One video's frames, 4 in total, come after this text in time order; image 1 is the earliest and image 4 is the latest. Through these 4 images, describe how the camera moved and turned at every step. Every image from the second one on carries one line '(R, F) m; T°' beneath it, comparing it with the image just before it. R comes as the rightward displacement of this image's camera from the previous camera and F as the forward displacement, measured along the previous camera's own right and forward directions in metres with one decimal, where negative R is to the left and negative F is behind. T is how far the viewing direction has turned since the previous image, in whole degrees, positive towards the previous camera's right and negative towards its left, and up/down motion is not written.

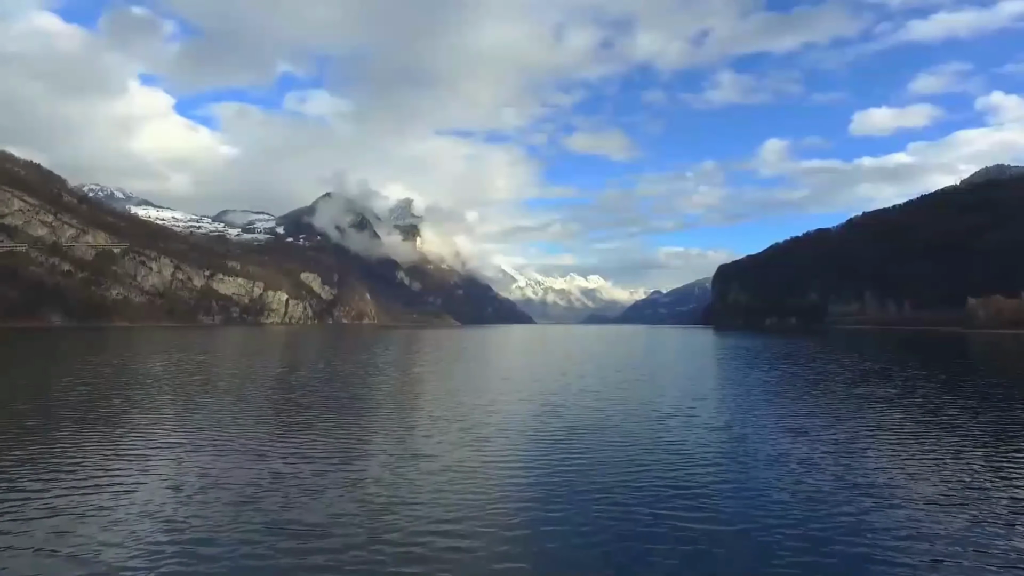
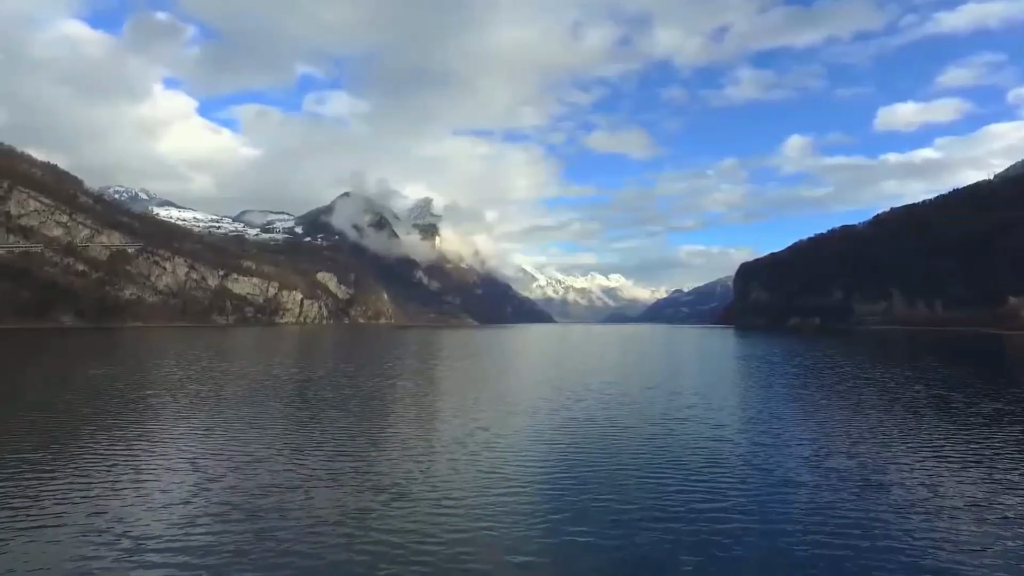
(+0.7, +1.7) m; -2°
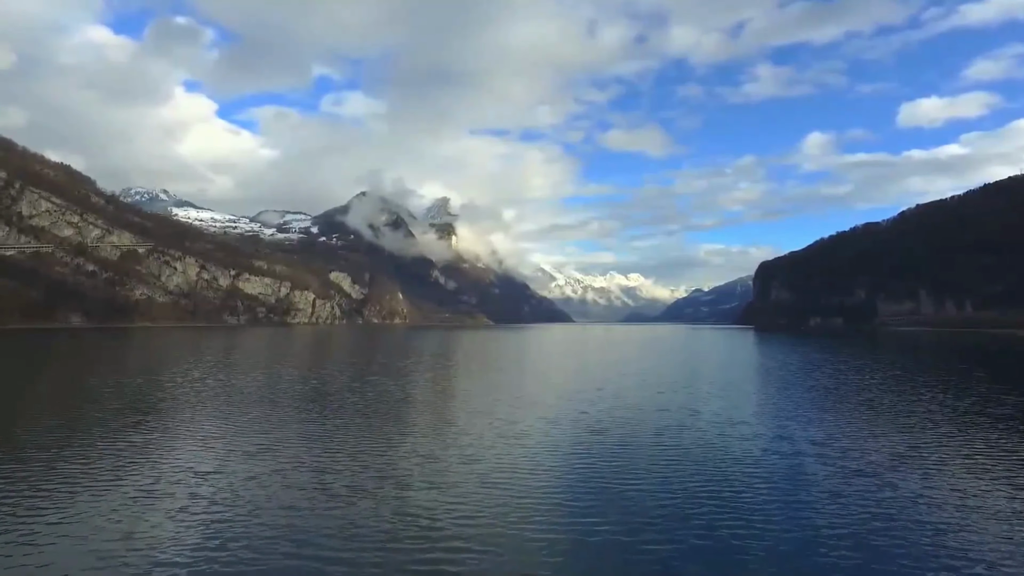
(+0.7, +1.9) m; -1°
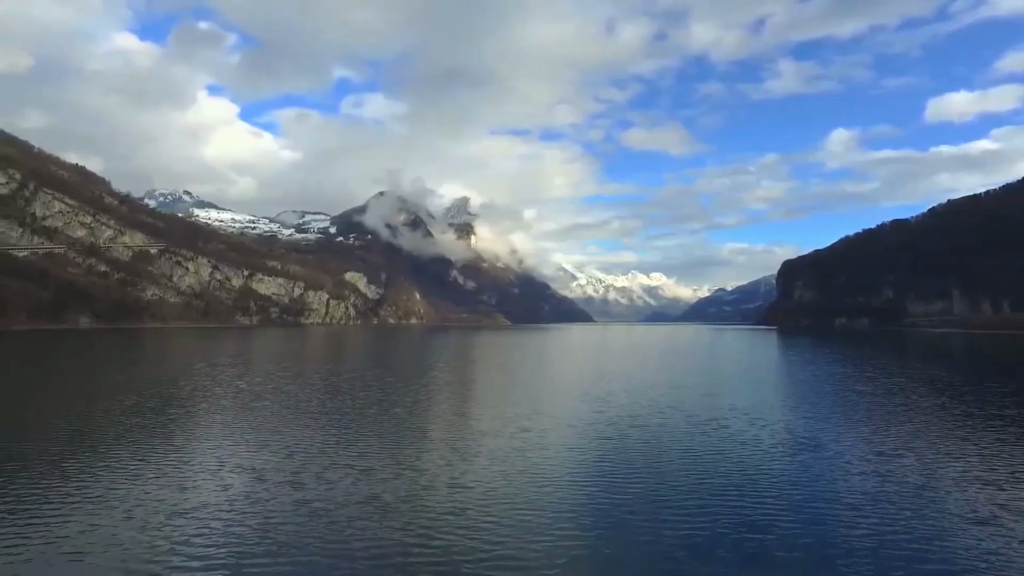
(+0.9, +2.0) m; -2°
